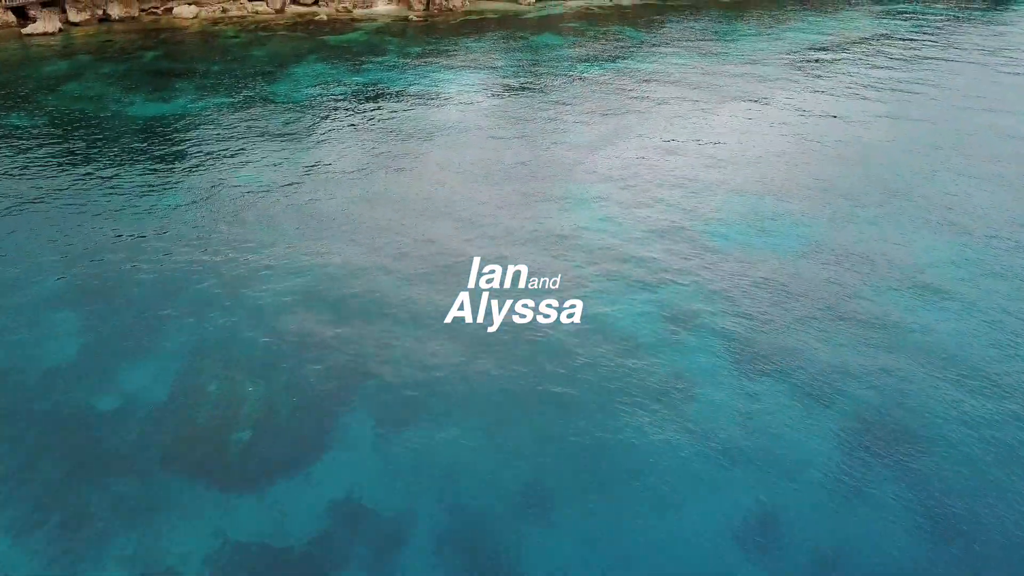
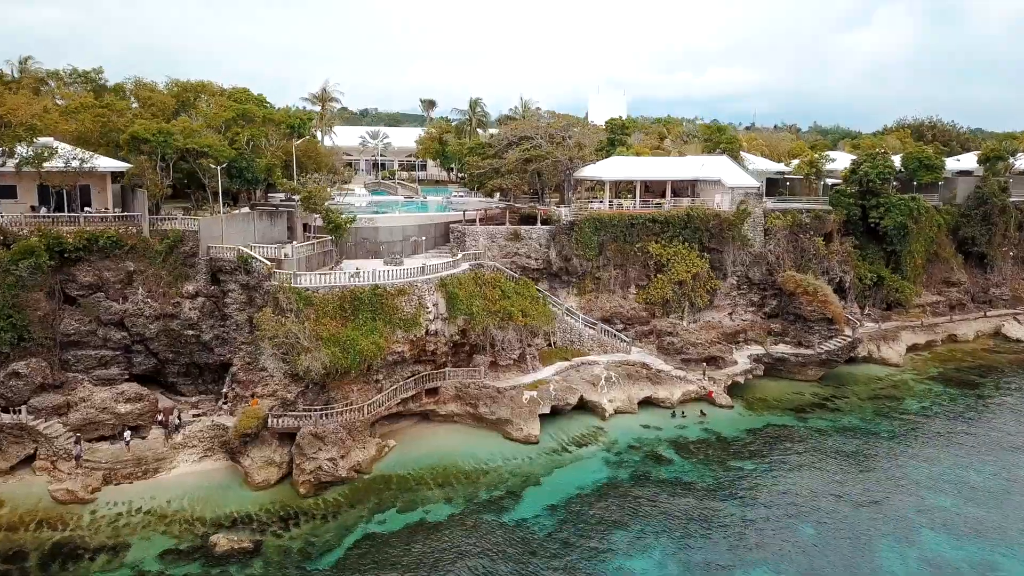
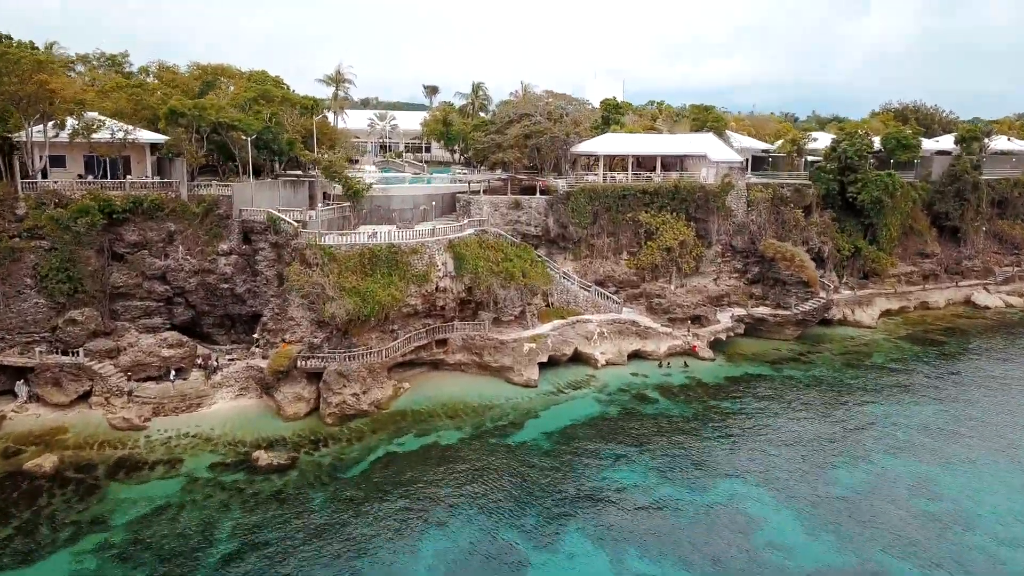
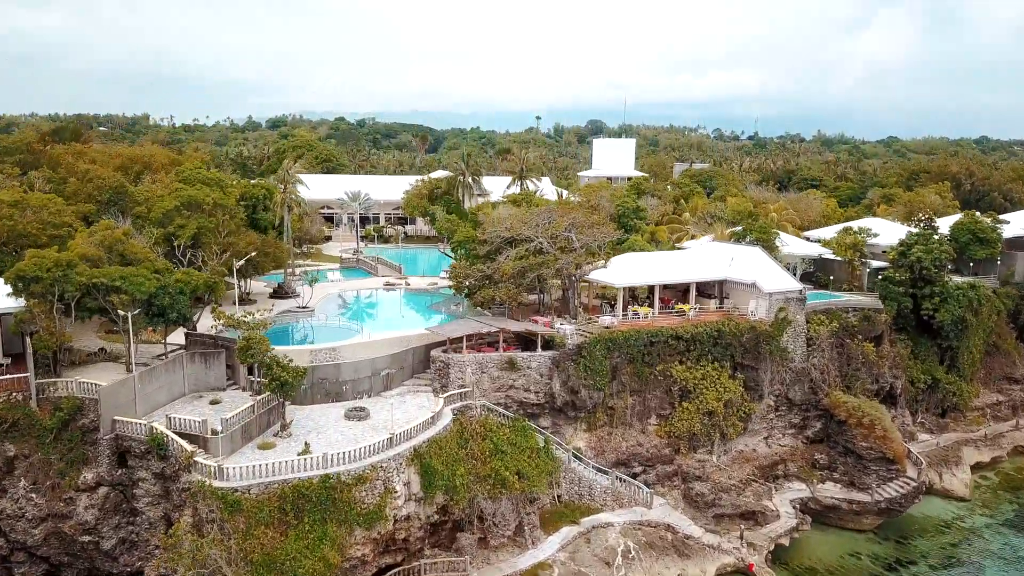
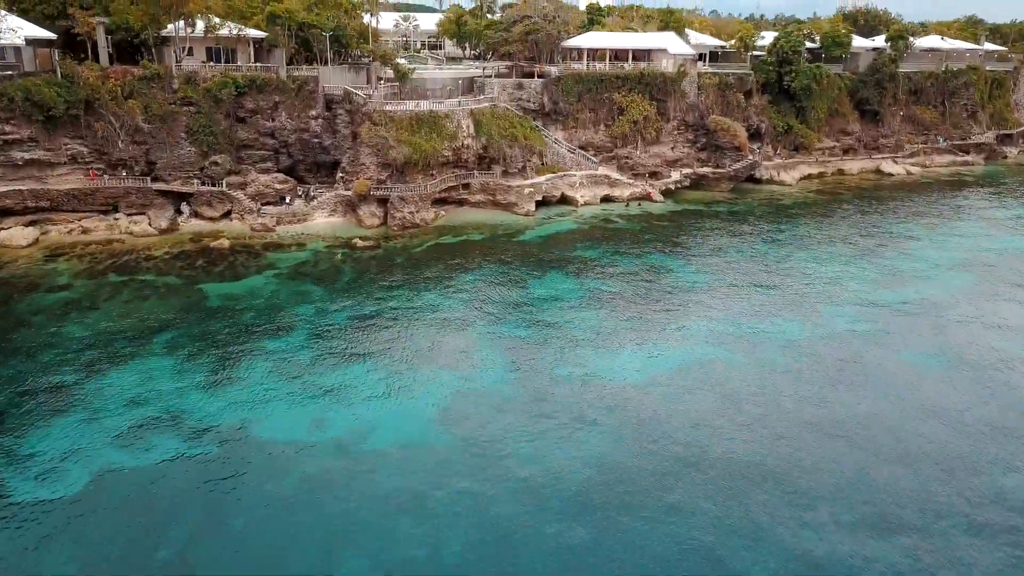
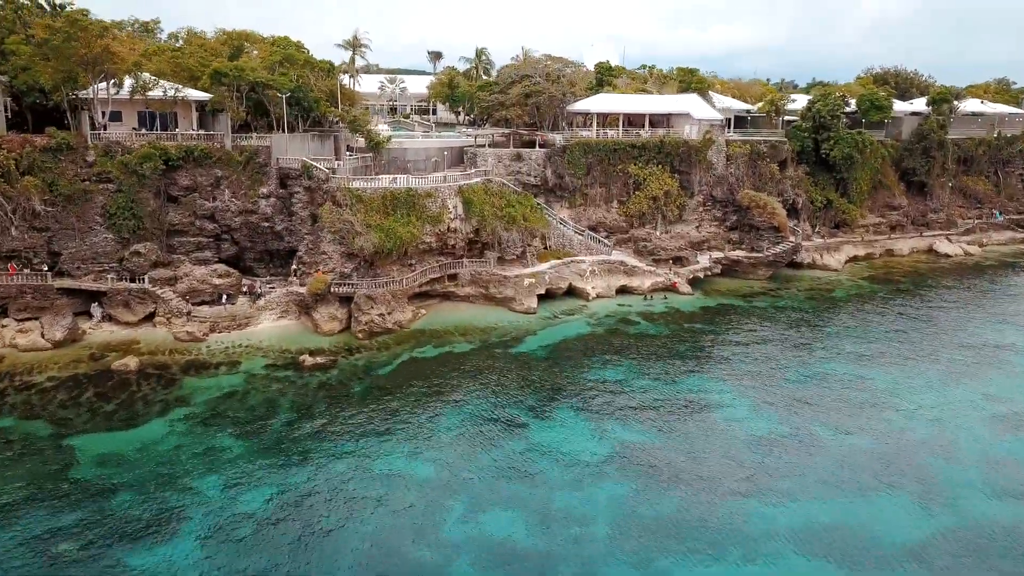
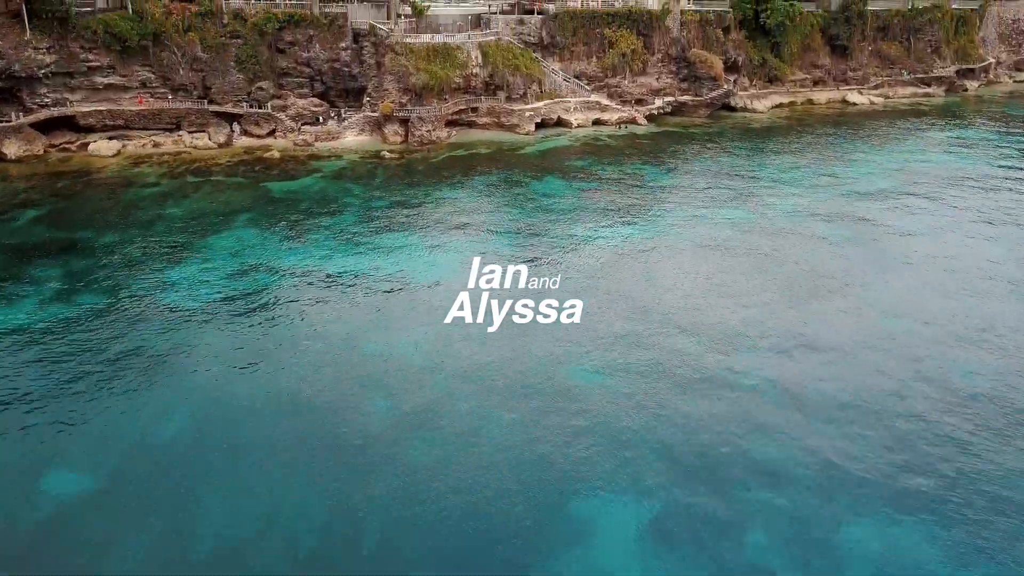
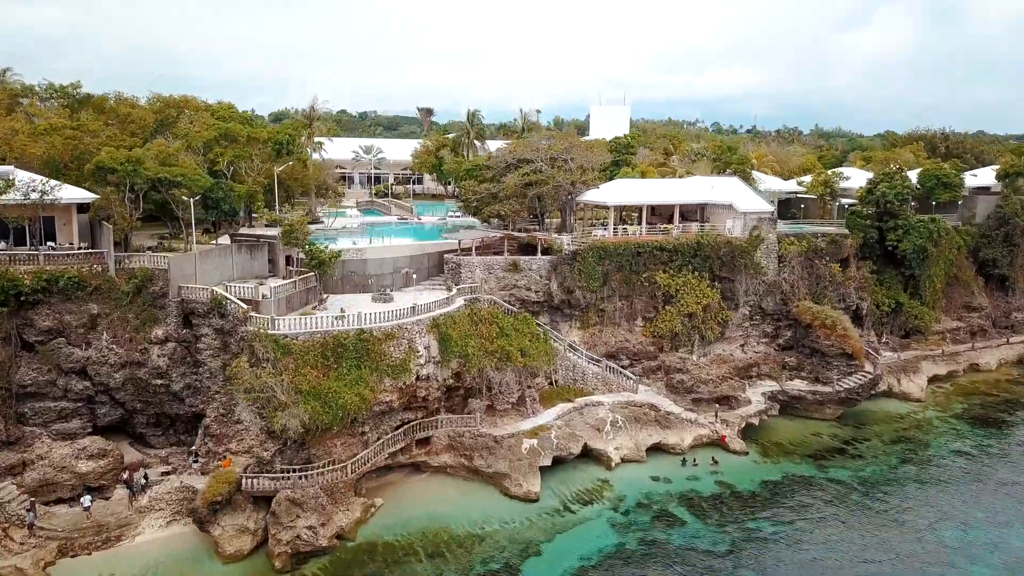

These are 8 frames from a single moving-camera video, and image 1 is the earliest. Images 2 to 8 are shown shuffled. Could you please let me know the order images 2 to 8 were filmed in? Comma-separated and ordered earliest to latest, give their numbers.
7, 5, 6, 3, 2, 8, 4
